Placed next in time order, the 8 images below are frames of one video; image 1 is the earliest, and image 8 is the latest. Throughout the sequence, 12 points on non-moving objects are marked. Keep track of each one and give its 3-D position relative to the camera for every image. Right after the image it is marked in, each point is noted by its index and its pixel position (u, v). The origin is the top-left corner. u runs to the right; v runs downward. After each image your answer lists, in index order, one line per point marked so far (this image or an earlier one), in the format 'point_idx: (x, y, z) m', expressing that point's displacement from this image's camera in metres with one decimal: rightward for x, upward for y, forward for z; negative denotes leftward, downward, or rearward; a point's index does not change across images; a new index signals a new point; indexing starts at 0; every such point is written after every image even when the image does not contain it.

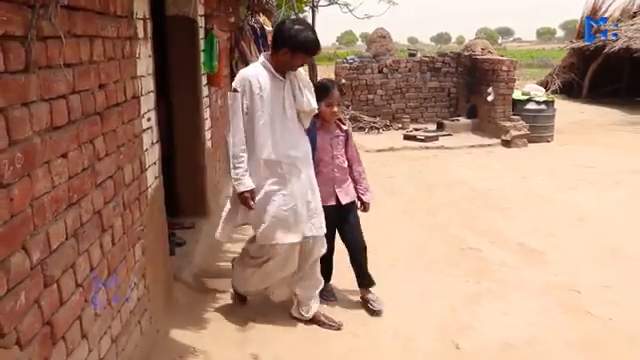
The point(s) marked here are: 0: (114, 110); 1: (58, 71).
0: (-0.9, +0.3, +3.0) m
1: (-0.8, +0.4, +2.3) m
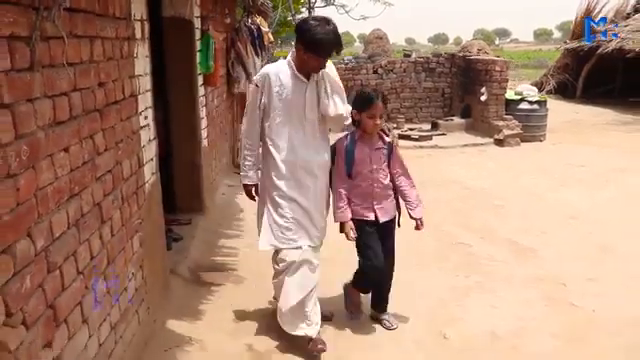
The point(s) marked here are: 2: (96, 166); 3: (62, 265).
0: (-1.0, +0.4, +3.3) m
1: (-1.0, +0.4, +2.6) m
2: (-1.0, +0.1, +3.0) m
3: (-1.0, -0.3, +2.6) m
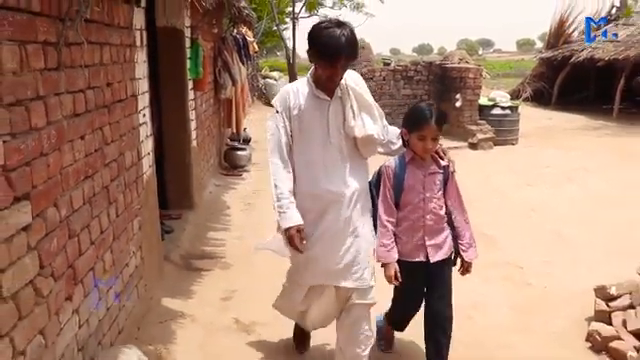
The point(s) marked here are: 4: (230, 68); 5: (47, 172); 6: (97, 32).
0: (-1.2, +0.4, +3.8) m
1: (-1.1, +0.5, +3.1) m
2: (-1.1, +0.1, +3.5) m
3: (-1.1, -0.2, +3.1) m
4: (-1.2, +1.5, +9.1) m
5: (-1.1, 0.0, +2.7) m
6: (-1.1, +0.7, +3.4) m
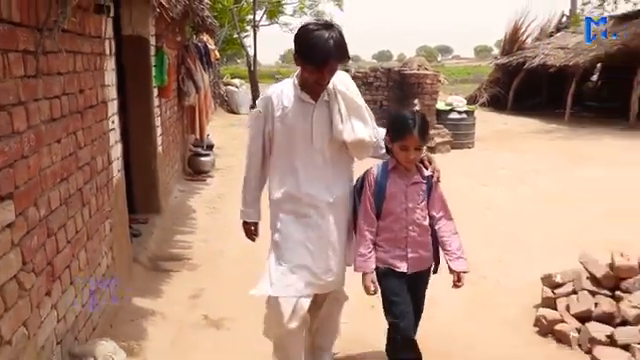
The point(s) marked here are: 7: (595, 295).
0: (-1.4, +0.4, +4.0) m
1: (-1.3, +0.5, +3.3) m
2: (-1.3, +0.1, +3.7) m
3: (-1.3, -0.2, +3.2) m
4: (-1.7, +1.4, +9.3) m
5: (-1.2, 0.0, +2.8) m
6: (-1.3, +0.7, +3.5) m
7: (+1.7, -0.7, +4.3) m
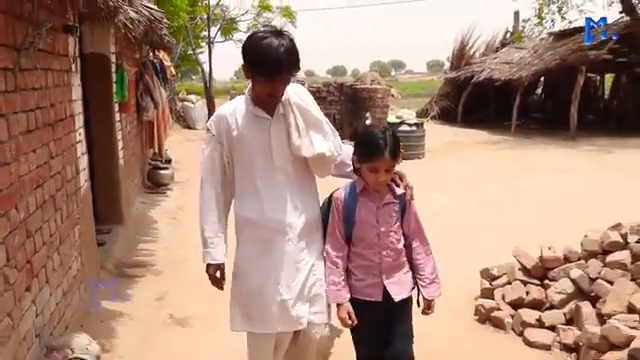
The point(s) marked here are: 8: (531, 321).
0: (-1.7, +0.4, +4.3) m
1: (-1.5, +0.5, +3.6) m
2: (-1.6, +0.1, +4.0) m
3: (-1.5, -0.3, +3.5) m
4: (-2.4, +1.3, +9.6) m
5: (-1.4, 0.0, +3.1) m
6: (-1.6, +0.7, +3.8) m
7: (+1.4, -0.7, +4.7) m
8: (+1.4, -0.9, +4.4) m
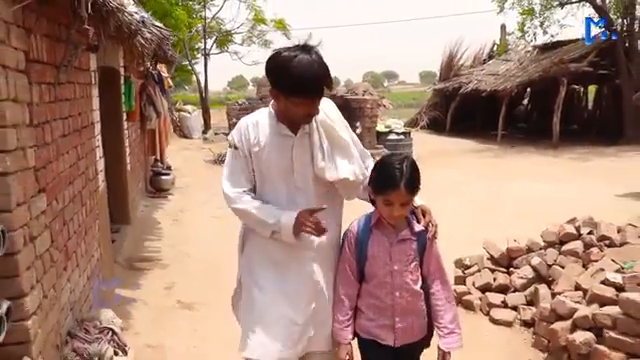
0: (-1.7, +0.4, +4.9) m
1: (-1.6, +0.5, +4.2) m
2: (-1.7, +0.1, +4.6) m
3: (-1.5, -0.3, +4.1) m
4: (-2.5, +1.2, +10.2) m
5: (-1.5, 0.0, +3.8) m
6: (-1.6, +0.7, +4.5) m
7: (+1.4, -0.7, +5.4) m
8: (+1.3, -0.9, +5.0) m
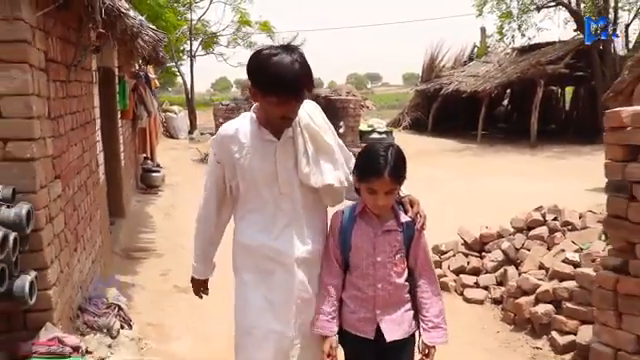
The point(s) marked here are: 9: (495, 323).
0: (-1.8, +0.4, +5.3) m
1: (-1.7, +0.5, +4.6) m
2: (-1.7, +0.2, +5.0) m
3: (-1.6, -0.2, +4.5) m
4: (-2.7, +1.2, +10.6) m
5: (-1.6, +0.1, +4.1) m
6: (-1.7, +0.8, +4.8) m
7: (+1.3, -0.7, +5.8) m
8: (+1.2, -0.8, +5.4) m
9: (+1.3, -1.0, +4.9) m
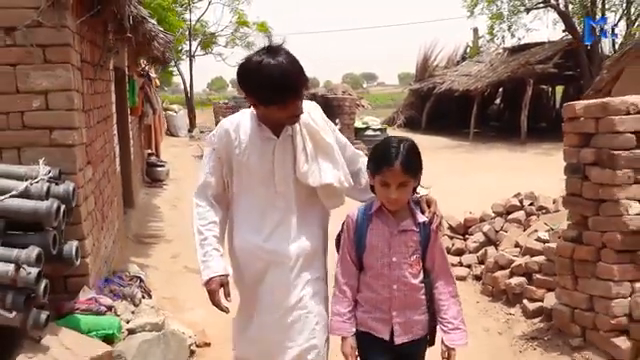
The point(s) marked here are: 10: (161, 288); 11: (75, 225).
0: (-1.8, +0.5, +5.8) m
1: (-1.7, +0.6, +5.1) m
2: (-1.8, +0.2, +5.5) m
3: (-1.6, -0.1, +5.1) m
4: (-2.8, +1.3, +11.1) m
5: (-1.6, +0.2, +4.7) m
6: (-1.7, +0.9, +5.4) m
7: (+1.2, -0.6, +6.4) m
8: (+1.2, -0.7, +6.0) m
9: (+1.2, -0.9, +5.4) m
10: (-1.4, -0.9, +5.8) m
11: (-1.4, -0.3, +3.9) m
